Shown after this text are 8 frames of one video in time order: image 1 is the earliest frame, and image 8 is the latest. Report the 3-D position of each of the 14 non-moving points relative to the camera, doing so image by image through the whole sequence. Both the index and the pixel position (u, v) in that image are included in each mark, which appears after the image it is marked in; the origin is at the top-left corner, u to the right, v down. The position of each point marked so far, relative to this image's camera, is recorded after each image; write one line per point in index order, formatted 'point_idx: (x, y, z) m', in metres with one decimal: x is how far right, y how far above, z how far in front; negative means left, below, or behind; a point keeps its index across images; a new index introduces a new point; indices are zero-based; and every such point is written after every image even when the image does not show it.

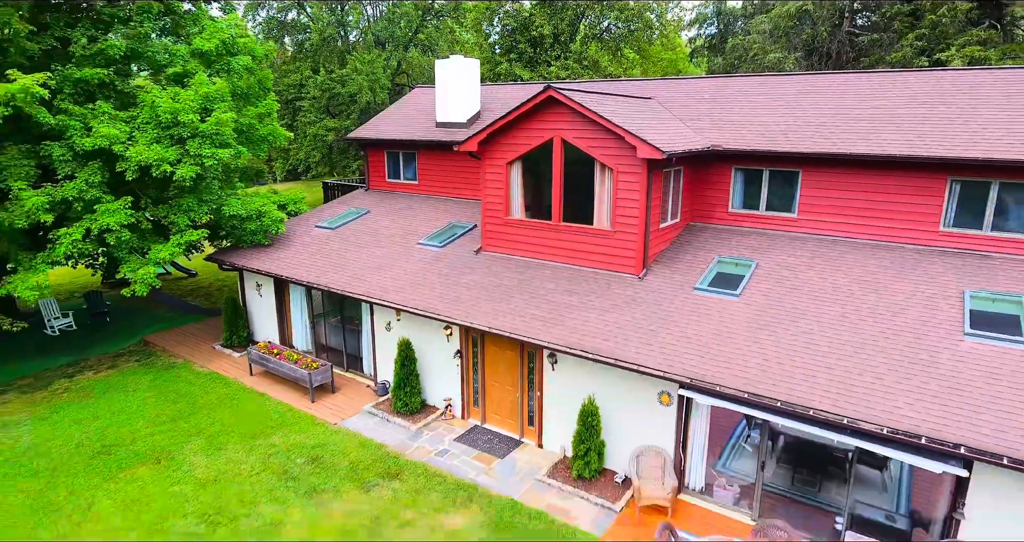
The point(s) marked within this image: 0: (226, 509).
0: (-2.7, -2.3, +7.7) m
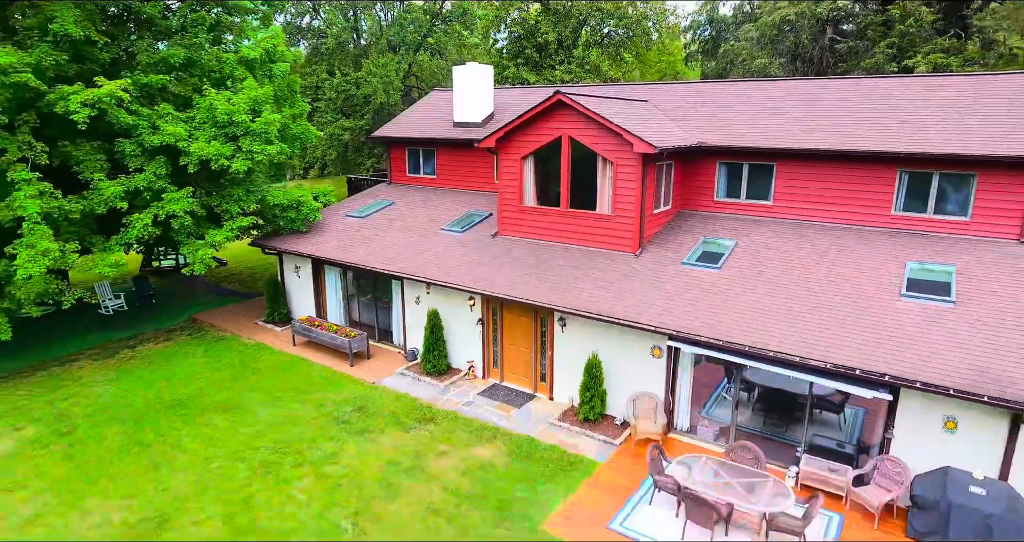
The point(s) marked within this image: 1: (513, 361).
0: (-2.5, -2.0, +9.2) m
1: (0.0, -1.2, +11.1) m
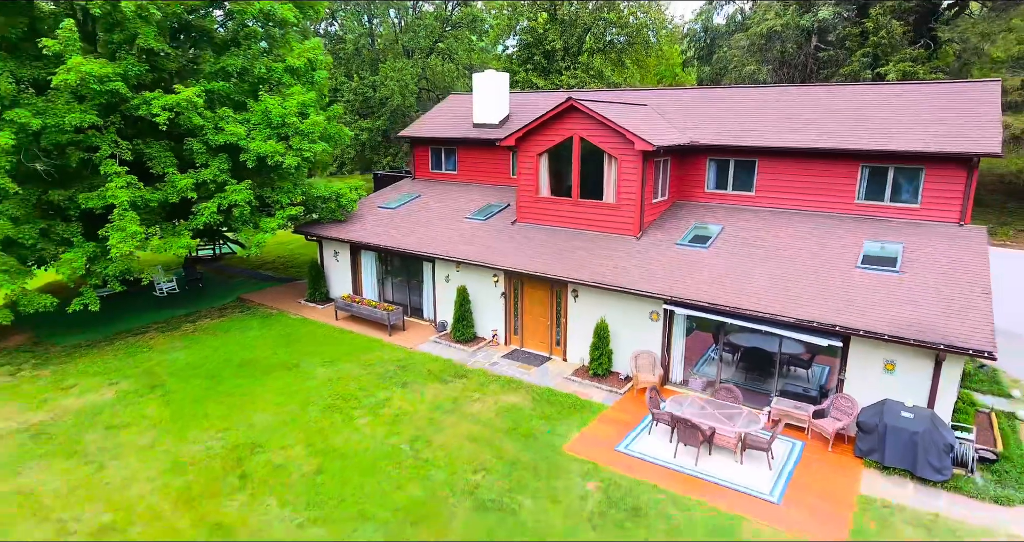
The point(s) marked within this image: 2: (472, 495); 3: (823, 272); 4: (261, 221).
0: (-2.2, -1.7, +11.0) m
1: (+0.3, -0.9, +12.9) m
2: (-0.4, -2.2, +8.1) m
3: (+4.0, 0.0, +10.3) m
4: (-4.5, +0.9, +14.5) m
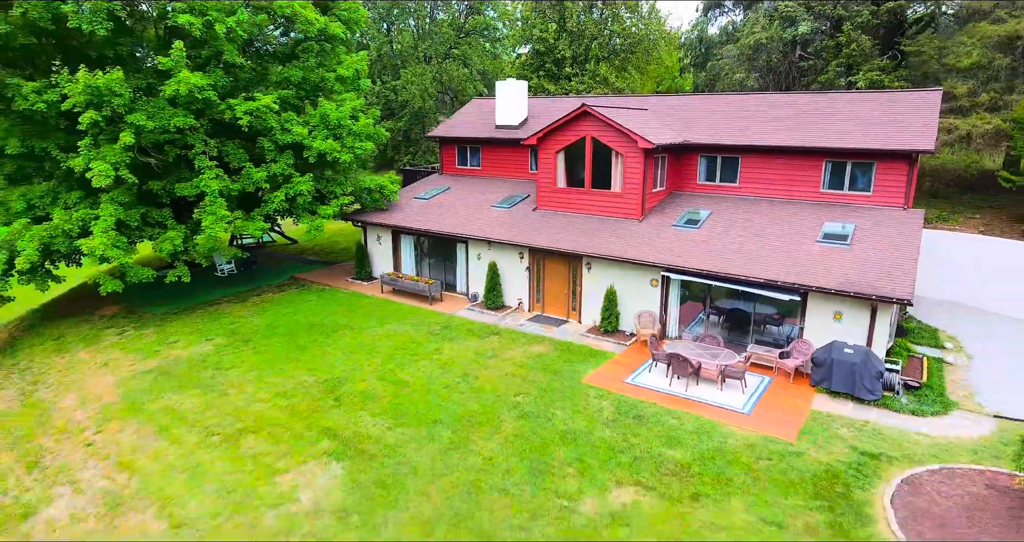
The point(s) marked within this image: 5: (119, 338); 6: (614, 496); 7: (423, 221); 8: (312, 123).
0: (-1.8, -1.2, +13.5) m
1: (+0.8, -0.5, +15.4) m
2: (+0.1, -1.8, +10.6) m
3: (+4.4, +0.4, +12.8) m
4: (-4.1, +1.3, +17.0) m
5: (-7.2, -1.2, +14.8) m
6: (+1.0, -2.3, +8.2) m
7: (-2.0, +1.1, +17.6) m
8: (-4.2, +3.1, +16.9) m
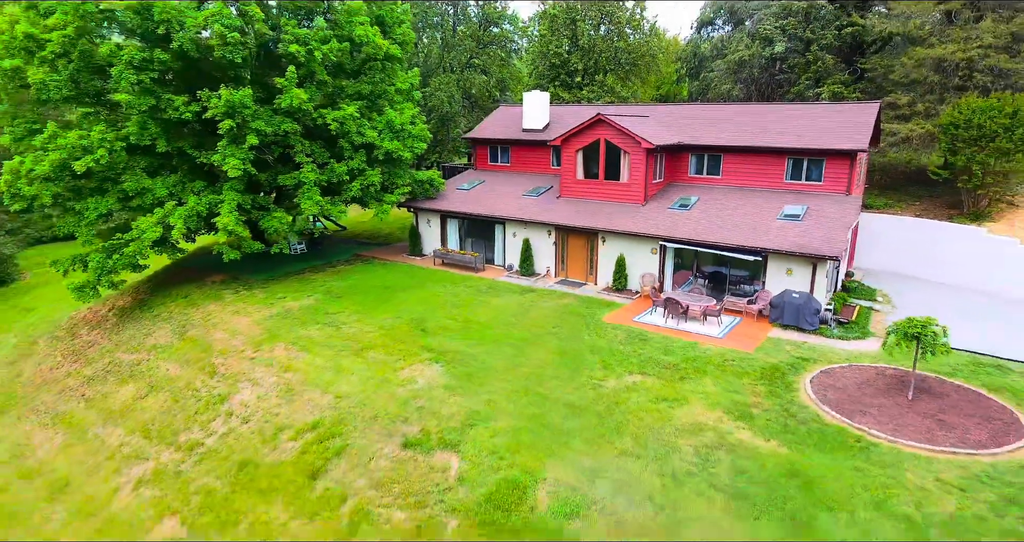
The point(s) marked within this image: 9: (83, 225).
0: (-1.0, -0.6, +17.6) m
1: (+1.5, +0.1, +19.5) m
2: (+0.8, -1.1, +14.7) m
3: (+5.2, +1.0, +16.9) m
4: (-3.4, +2.0, +21.1) m
5: (-6.5, -0.6, +18.9) m
6: (+1.8, -1.6, +12.3) m
7: (-1.2, +1.8, +21.7) m
8: (-3.5, +3.8, +21.0) m
9: (-9.6, +1.0, +18.2) m
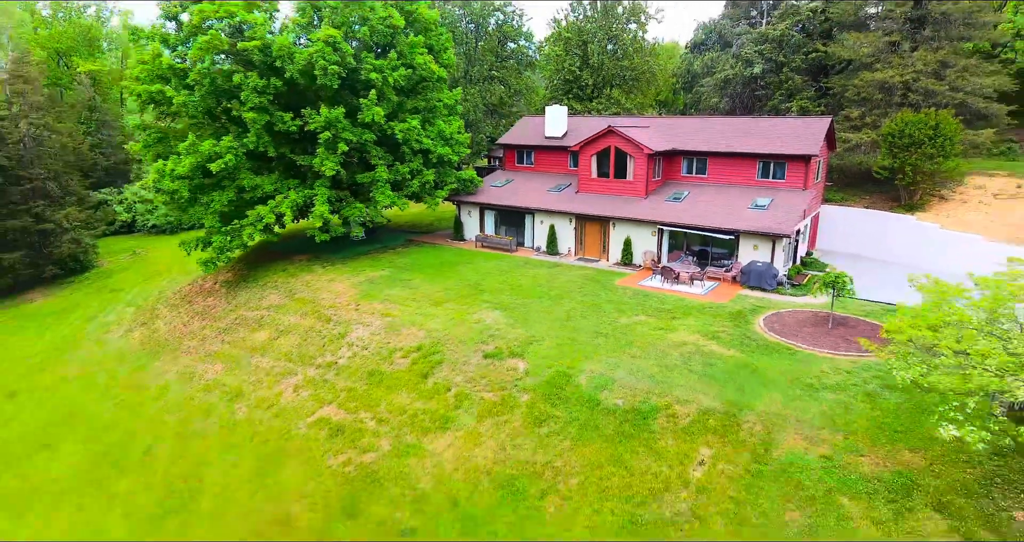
0: (-0.2, 0.0, +22.7) m
1: (+2.4, +0.8, +24.5) m
2: (+1.7, -0.5, +19.7) m
3: (+6.1, +1.7, +22.0) m
4: (-2.5, +2.6, +26.2) m
5: (-5.6, 0.0, +24.0) m
6: (+2.7, -1.0, +17.3) m
7: (-0.4, +2.4, +26.8) m
8: (-2.6, +4.4, +26.0) m
9: (-8.8, +1.7, +23.2) m
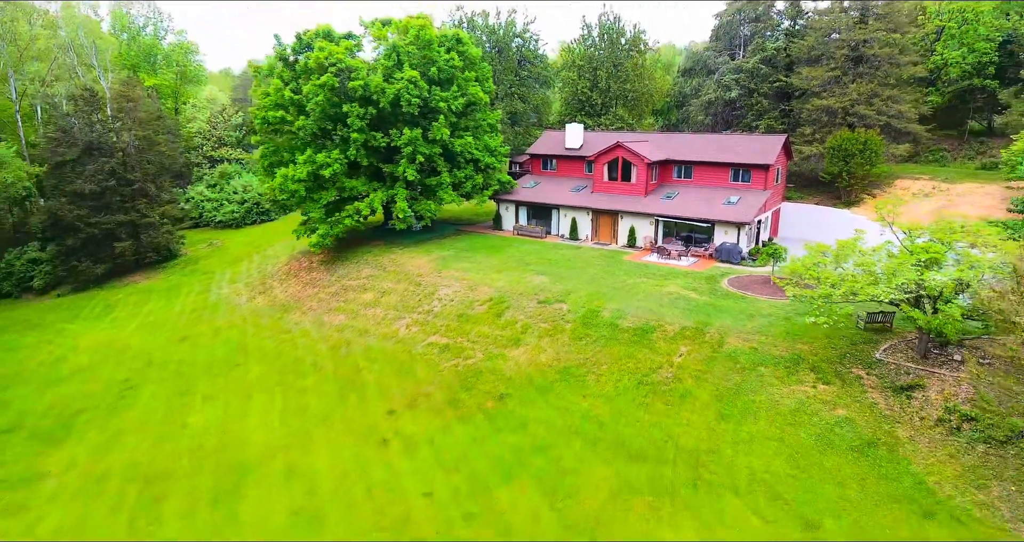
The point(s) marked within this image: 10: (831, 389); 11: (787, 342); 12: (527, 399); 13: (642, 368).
0: (+1.1, +0.8, +30.3) m
1: (+3.7, +1.5, +32.1) m
2: (+3.0, +0.2, +27.4) m
3: (+7.3, +2.4, +29.6) m
4: (-1.2, +3.3, +33.8) m
5: (-4.3, +0.8, +31.6) m
6: (+4.0, -0.3, +25.0) m
7: (+0.9, +3.1, +34.4) m
8: (-1.3, +5.1, +33.6) m
9: (-7.5, +2.4, +30.8) m
10: (+6.6, -2.4, +16.5) m
11: (+6.4, -1.6, +18.6) m
12: (+0.4, -3.0, +18.6) m
13: (+3.1, -2.3, +18.7) m
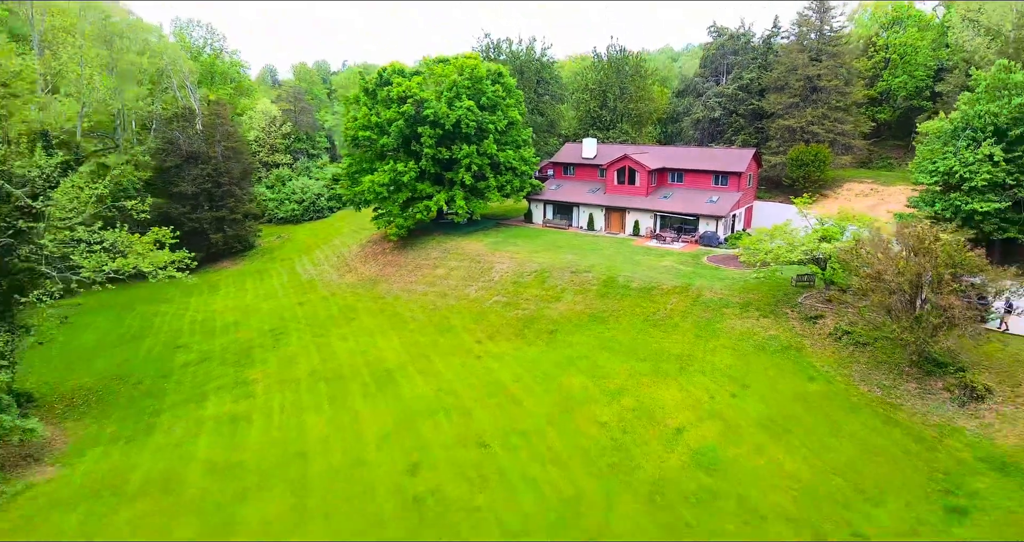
0: (+2.7, +1.6, +39.6) m
1: (+5.3, +2.4, +41.4) m
2: (+4.6, +1.1, +36.6) m
3: (+9.0, +3.3, +38.9) m
4: (+0.4, +4.2, +43.1) m
5: (-2.7, +1.6, +40.8) m
6: (+5.6, +0.6, +34.2) m
7: (+2.5, +4.0, +43.7) m
8: (+0.3, +6.0, +42.9) m
9: (-5.9, +3.3, +40.0) m
10: (+8.2, -1.6, +25.8) m
11: (+8.0, -0.8, +27.9) m
12: (+2.0, -2.1, +27.9) m
13: (+4.7, -1.4, +28.0) m
